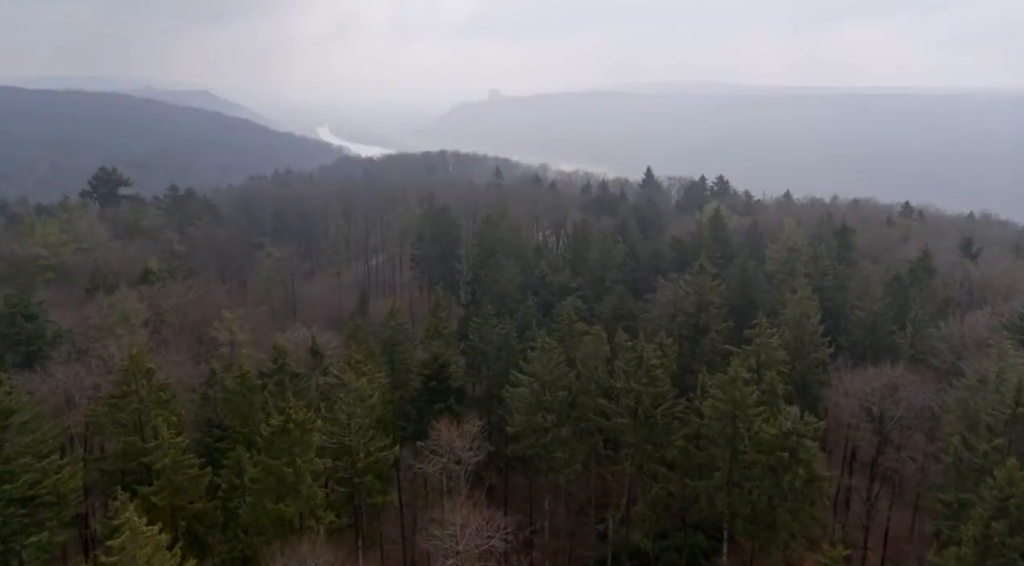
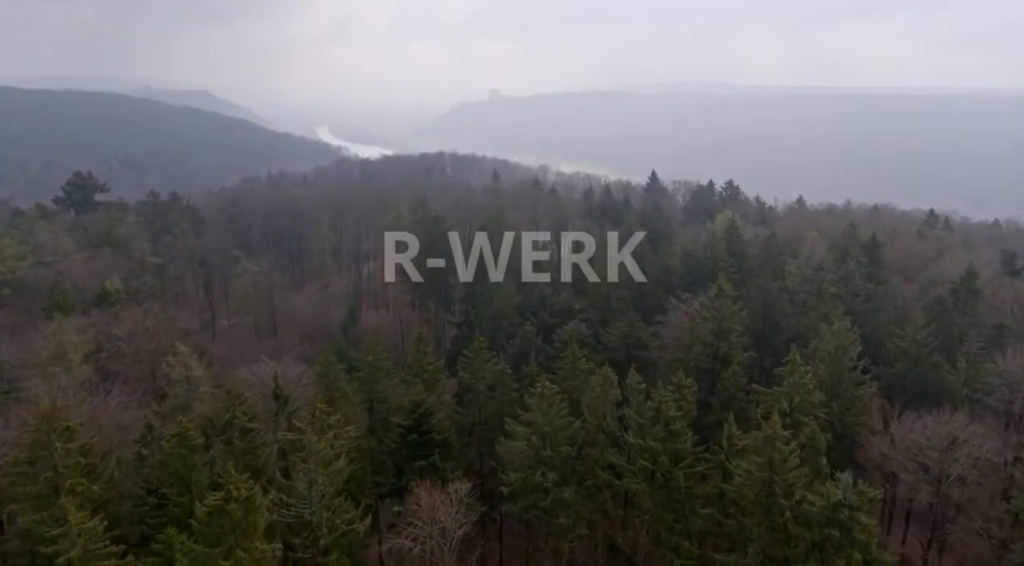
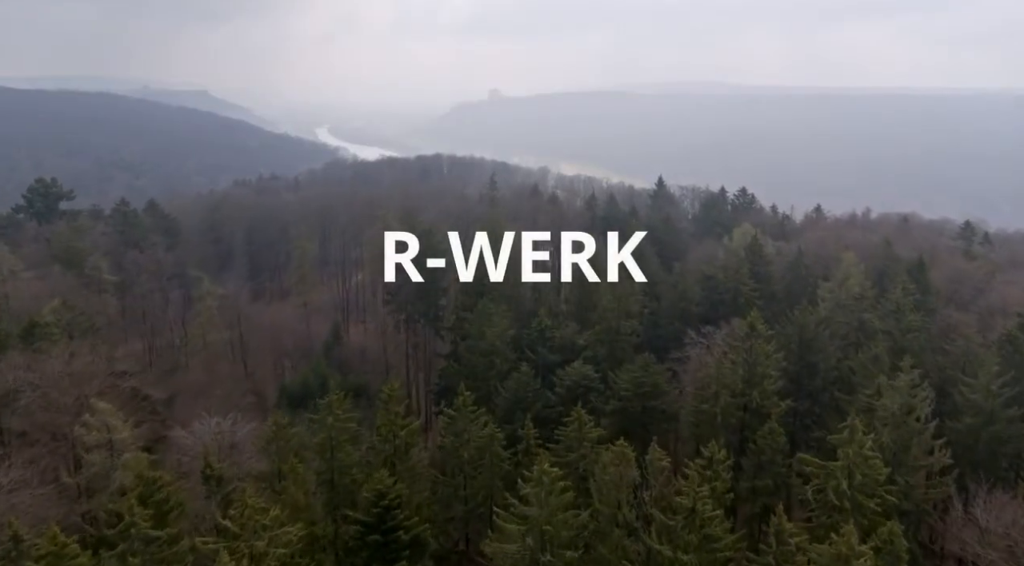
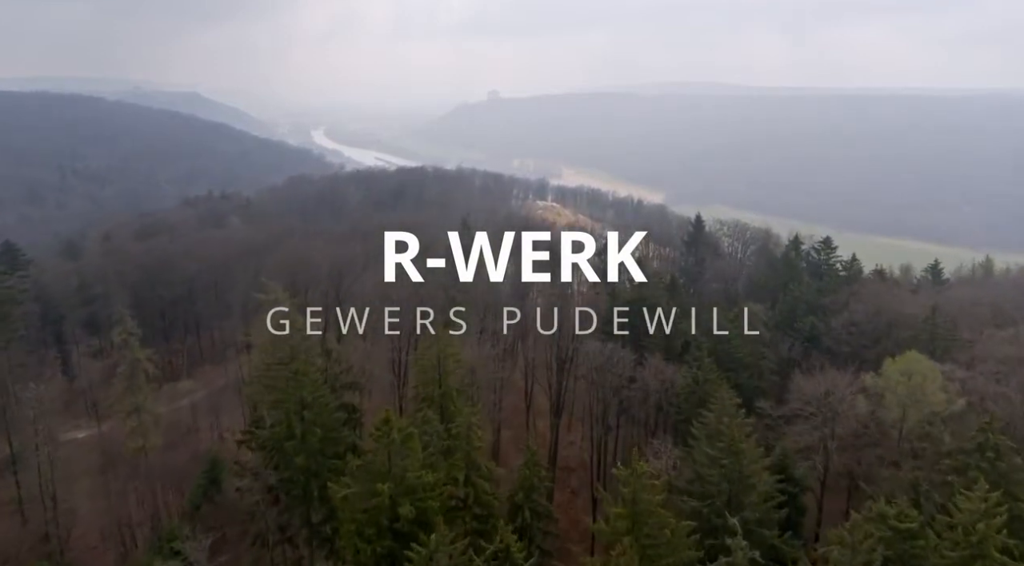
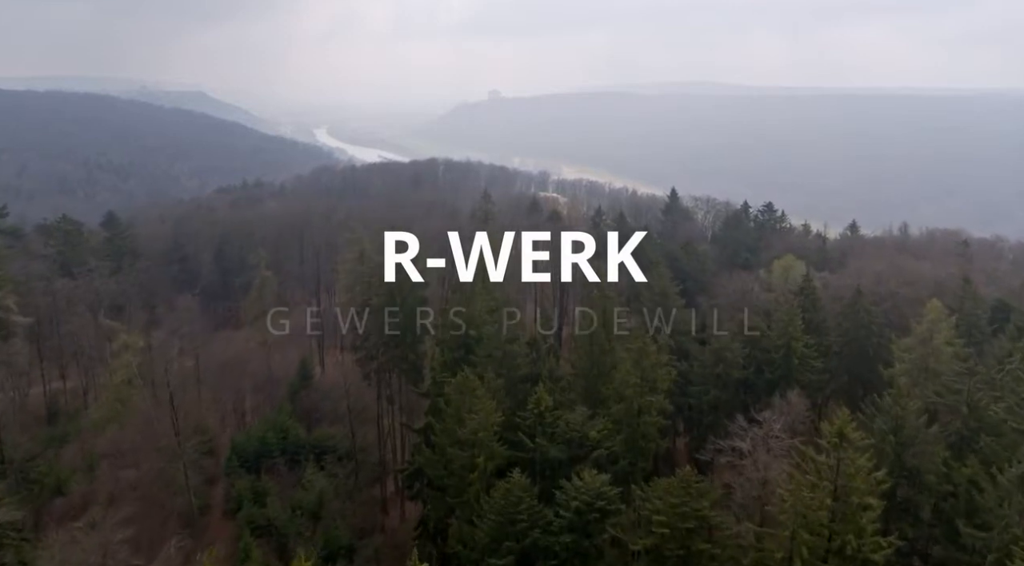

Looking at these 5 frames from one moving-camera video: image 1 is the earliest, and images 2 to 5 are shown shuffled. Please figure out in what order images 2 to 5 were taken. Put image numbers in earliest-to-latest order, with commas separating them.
2, 3, 5, 4
